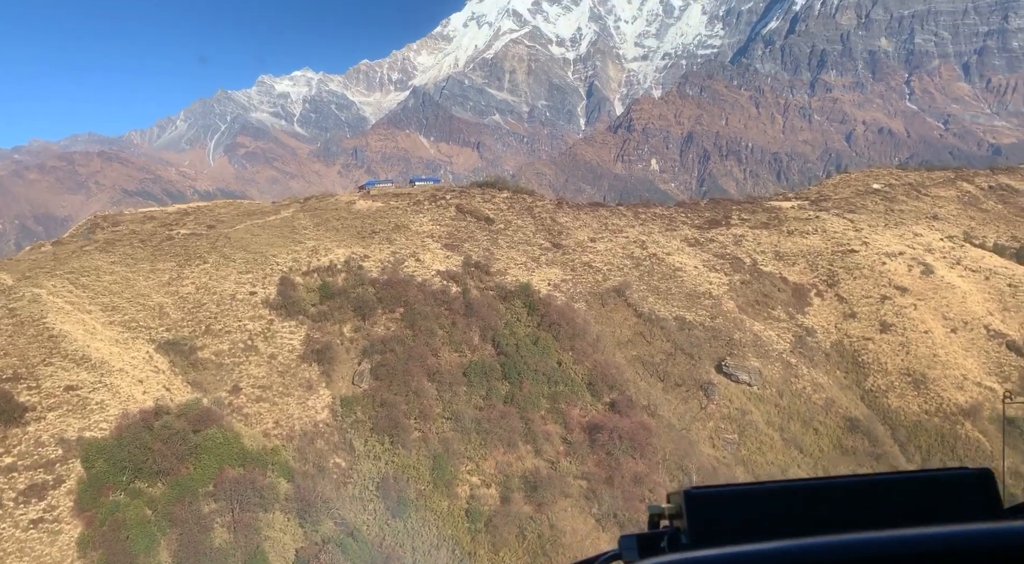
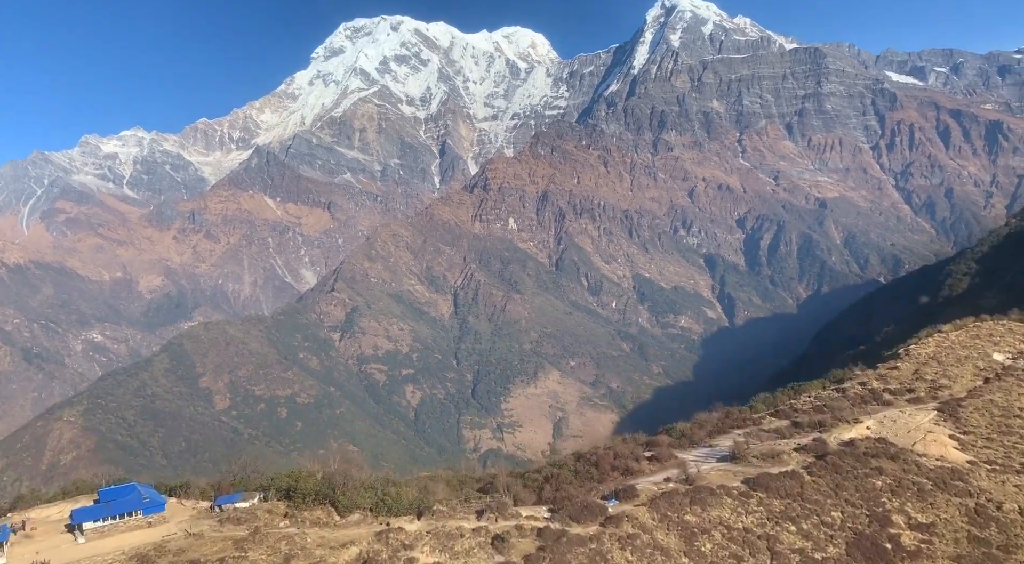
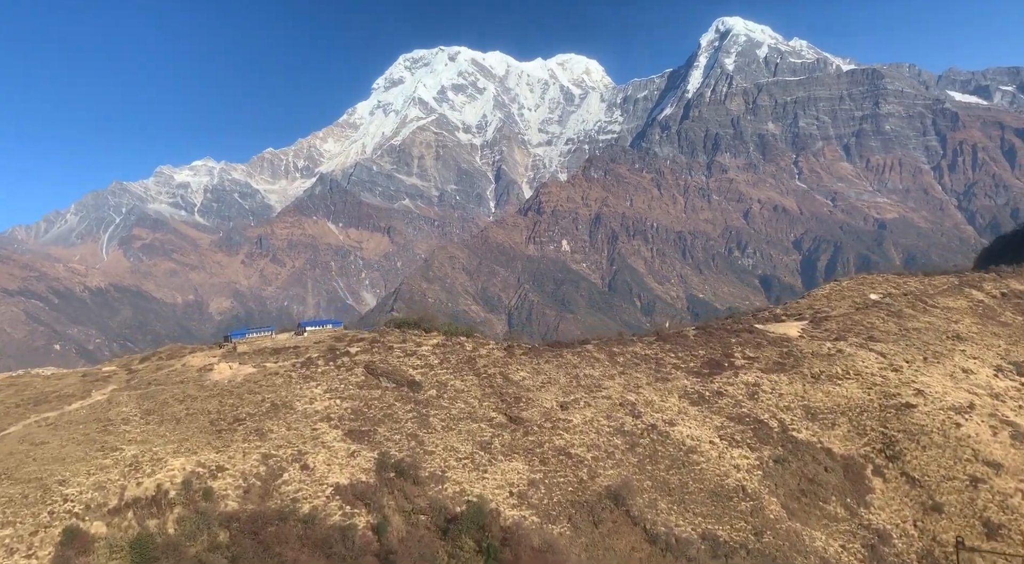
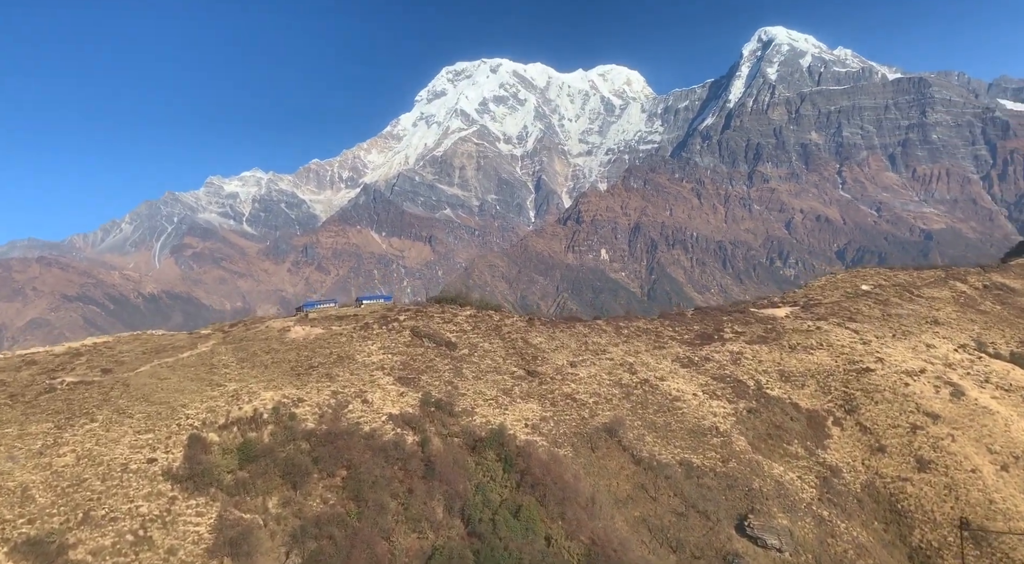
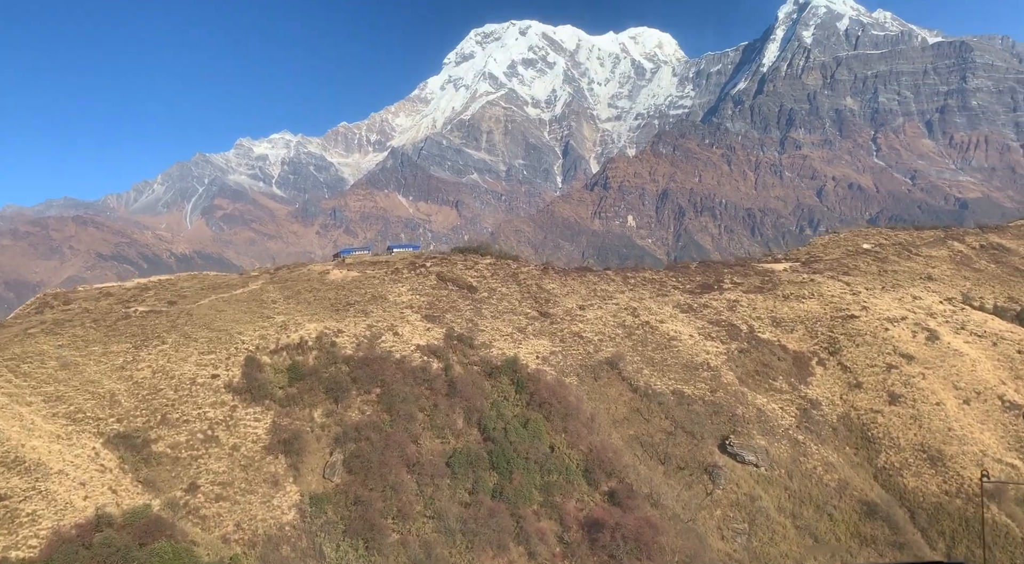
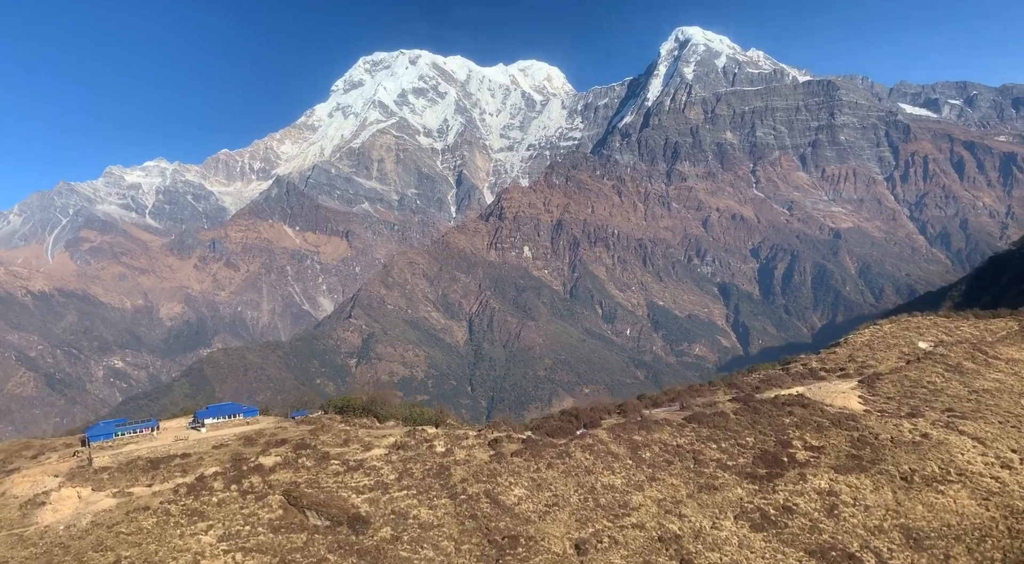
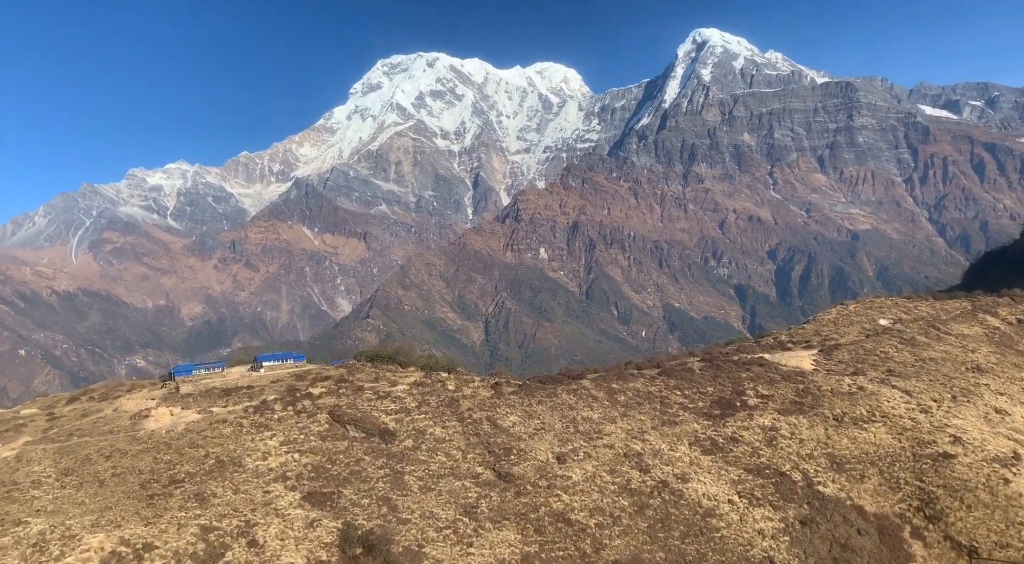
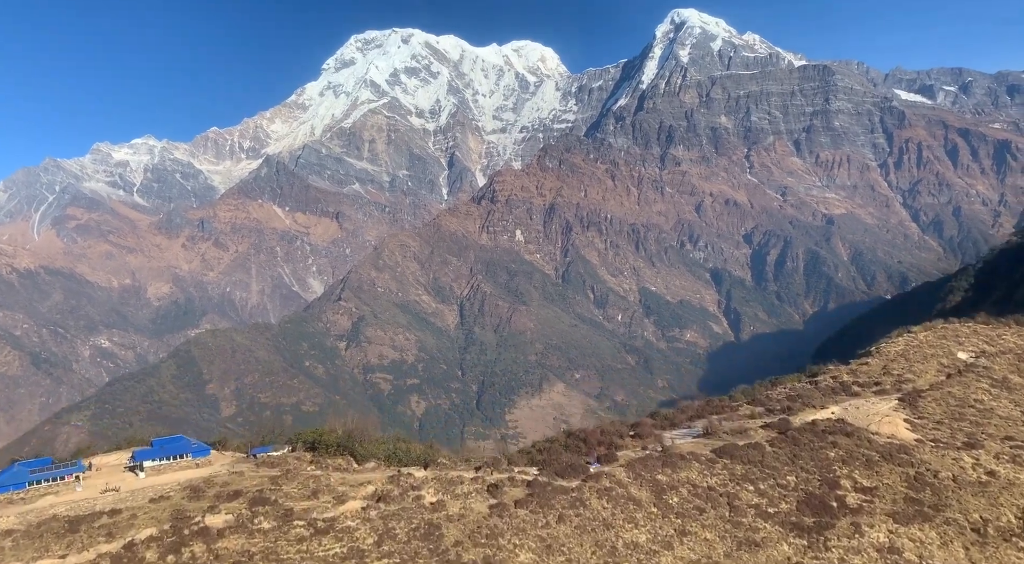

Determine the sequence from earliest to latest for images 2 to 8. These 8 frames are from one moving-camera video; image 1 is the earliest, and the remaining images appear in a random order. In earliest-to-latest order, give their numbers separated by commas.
5, 4, 3, 7, 6, 8, 2
